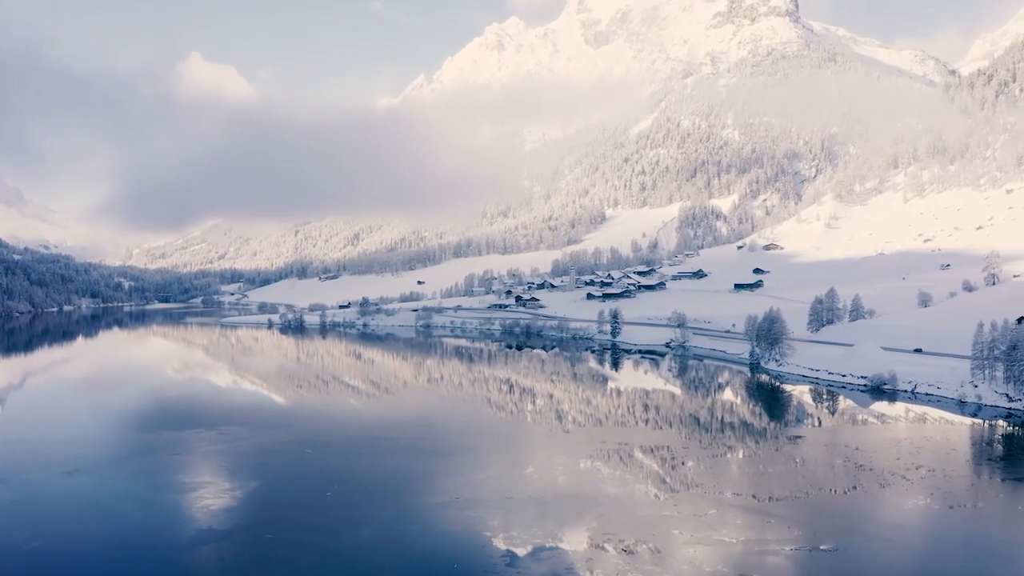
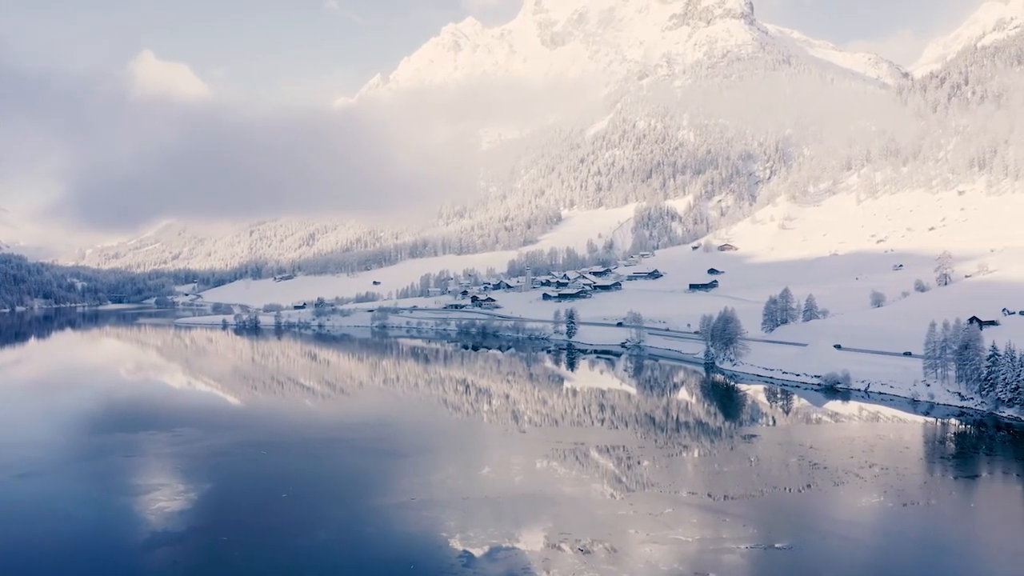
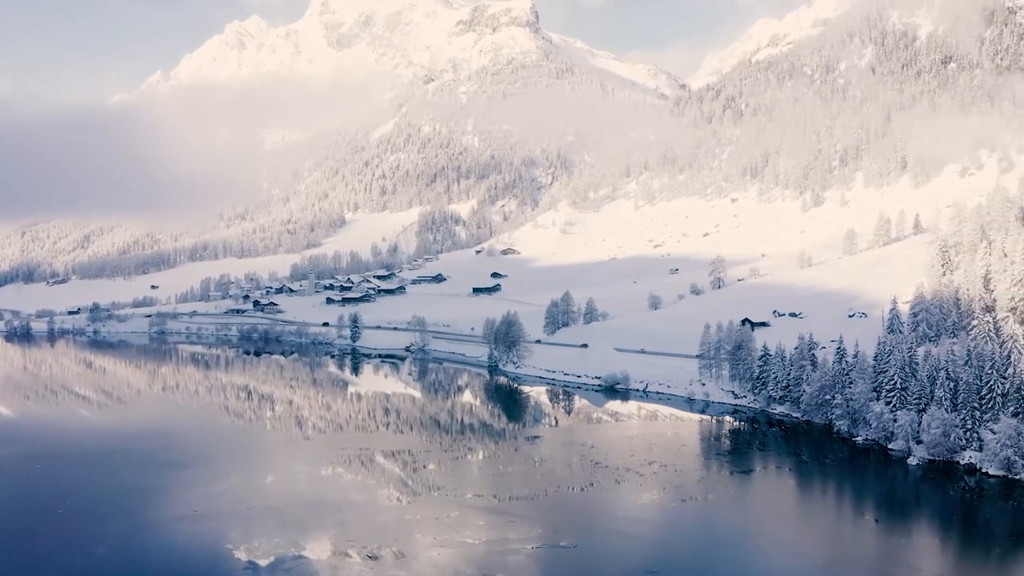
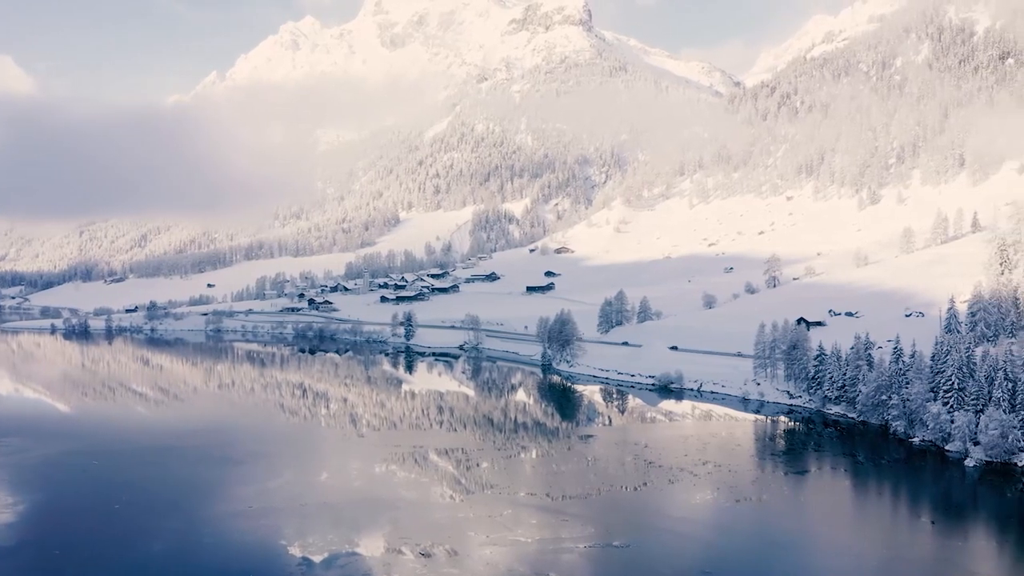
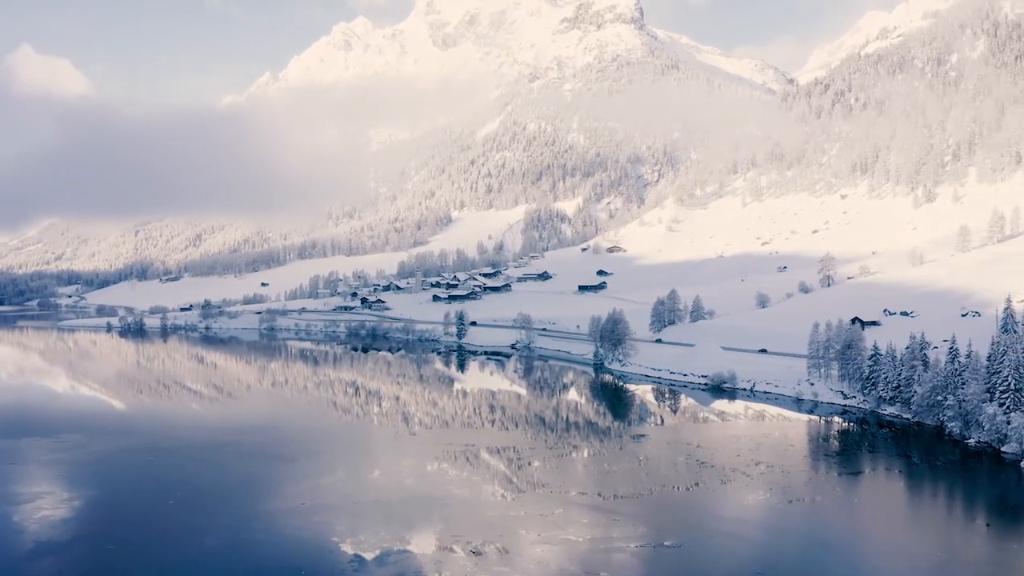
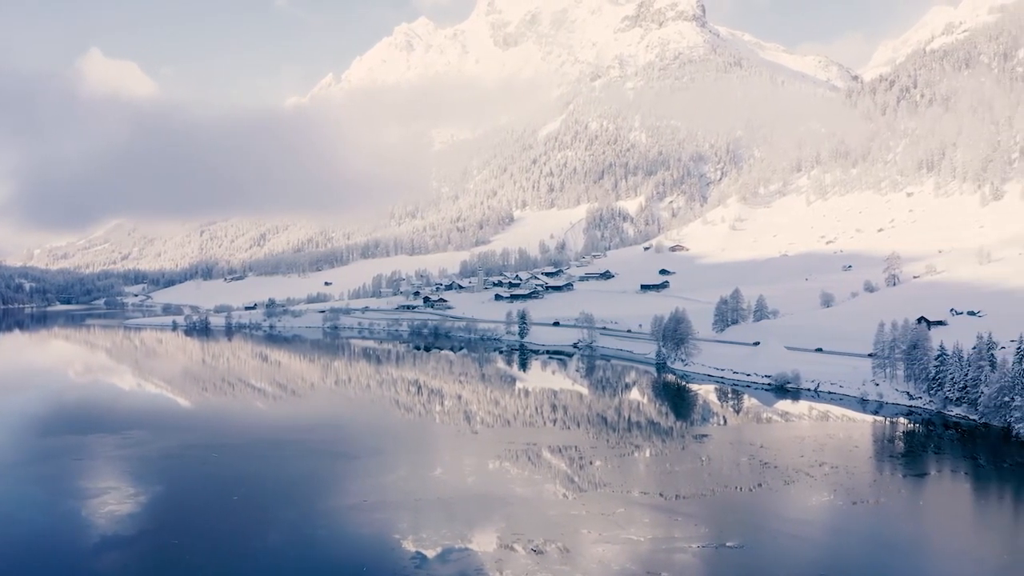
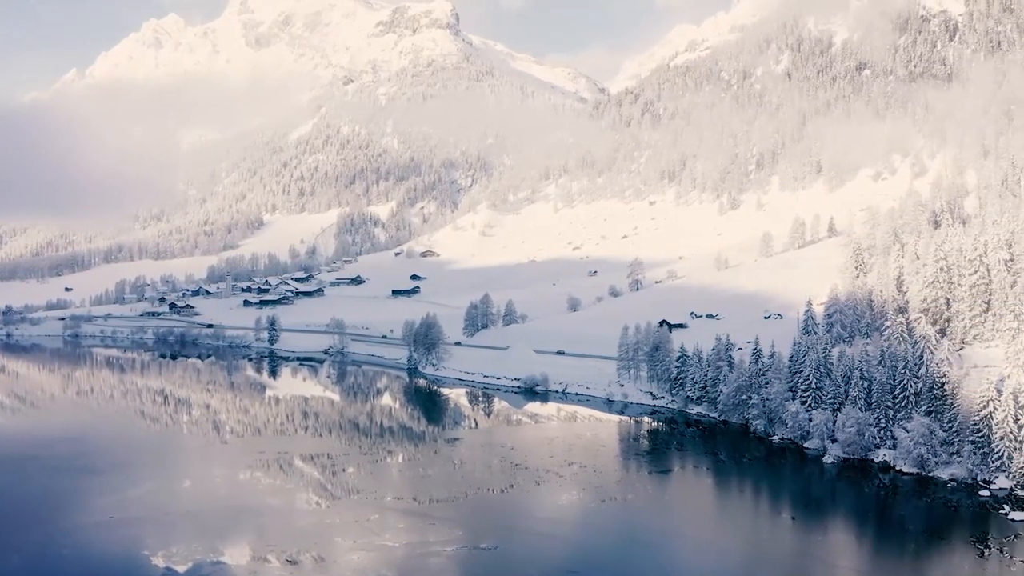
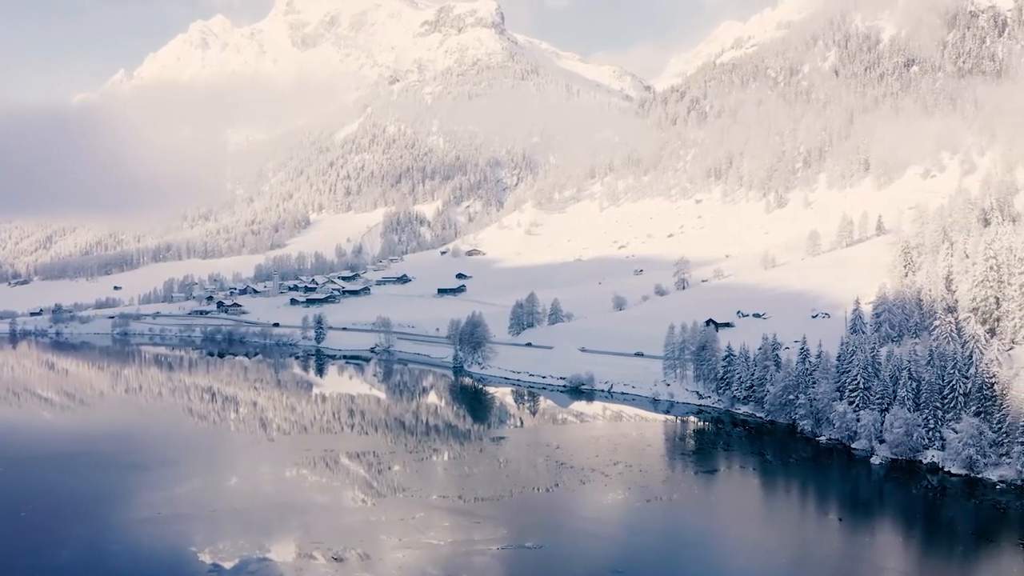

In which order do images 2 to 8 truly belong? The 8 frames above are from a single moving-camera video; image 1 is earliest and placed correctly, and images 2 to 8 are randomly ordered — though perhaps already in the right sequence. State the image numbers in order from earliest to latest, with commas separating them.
2, 6, 5, 4, 3, 8, 7
